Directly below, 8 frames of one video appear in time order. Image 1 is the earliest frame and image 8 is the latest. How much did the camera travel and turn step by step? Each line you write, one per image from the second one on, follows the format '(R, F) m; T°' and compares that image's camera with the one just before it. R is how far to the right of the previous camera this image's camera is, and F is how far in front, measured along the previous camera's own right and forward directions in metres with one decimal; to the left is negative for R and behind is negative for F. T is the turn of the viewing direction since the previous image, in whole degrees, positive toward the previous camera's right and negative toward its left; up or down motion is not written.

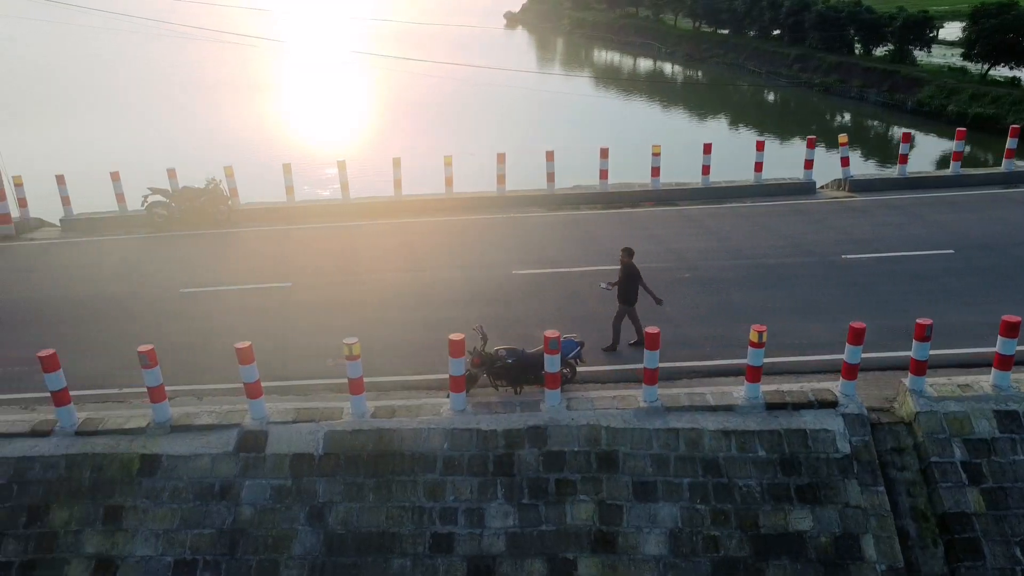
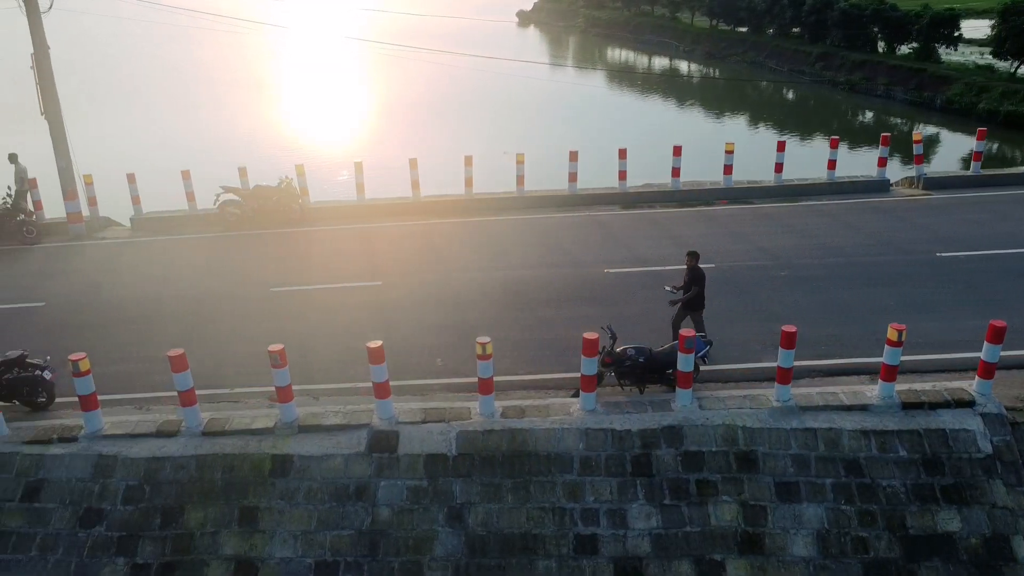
(-1.3, +0.1) m; 0°
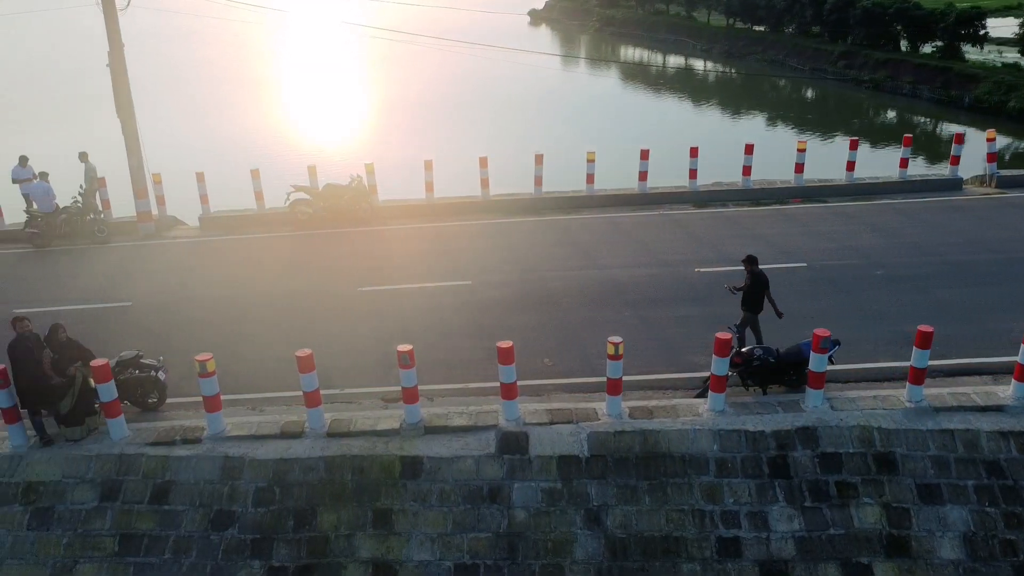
(-1.3, +0.1) m; 0°
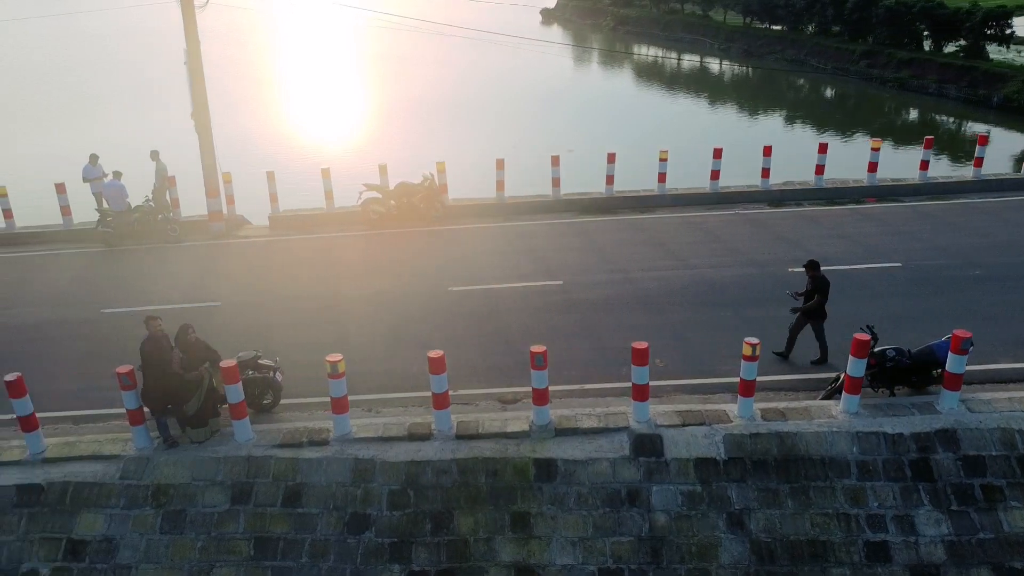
(-1.3, +0.1) m; 0°
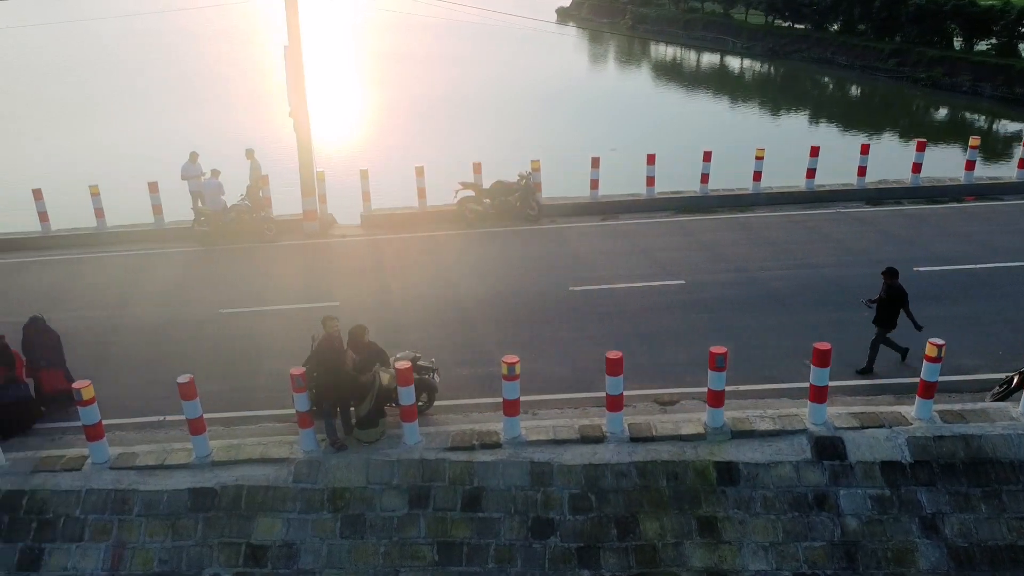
(-1.7, +0.1) m; 0°
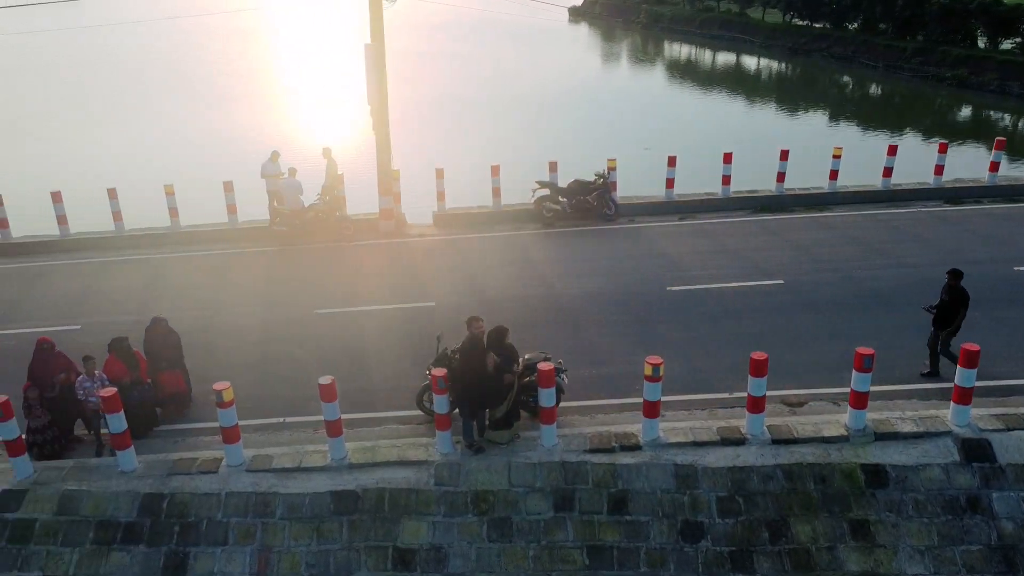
(-1.4, +0.1) m; 0°
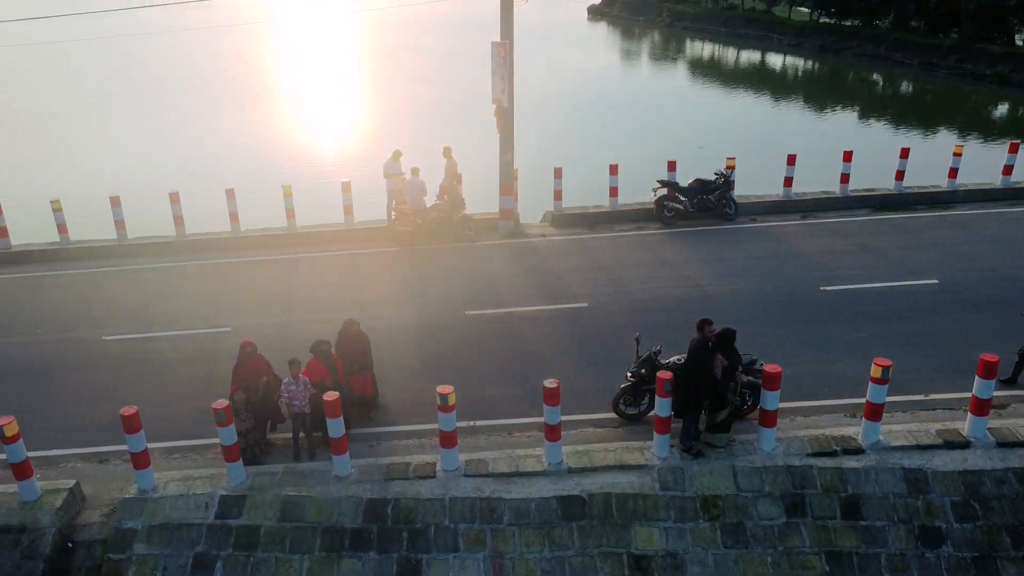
(-2.1, +0.1) m; 0°
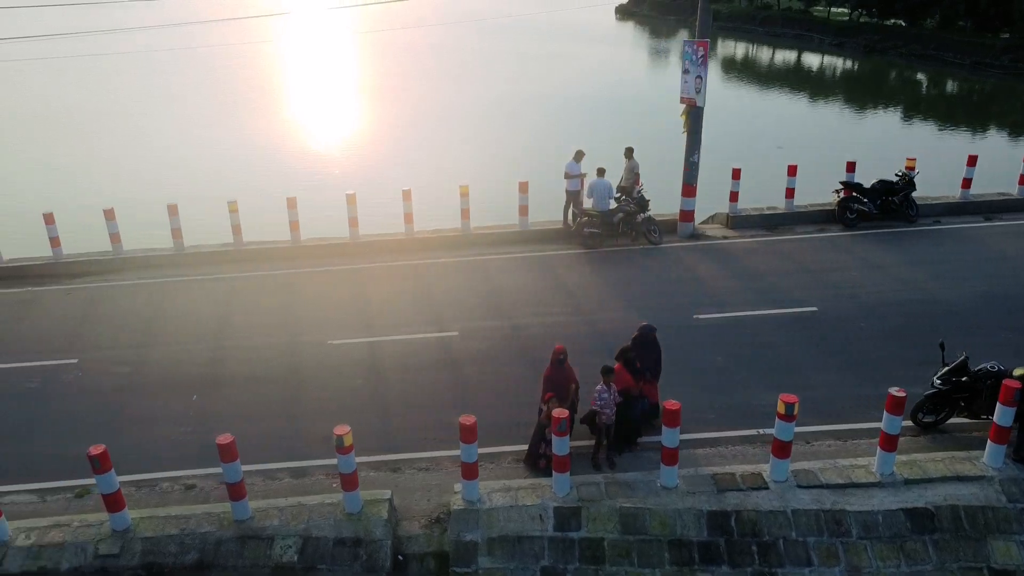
(-3.1, +0.2) m; 0°
